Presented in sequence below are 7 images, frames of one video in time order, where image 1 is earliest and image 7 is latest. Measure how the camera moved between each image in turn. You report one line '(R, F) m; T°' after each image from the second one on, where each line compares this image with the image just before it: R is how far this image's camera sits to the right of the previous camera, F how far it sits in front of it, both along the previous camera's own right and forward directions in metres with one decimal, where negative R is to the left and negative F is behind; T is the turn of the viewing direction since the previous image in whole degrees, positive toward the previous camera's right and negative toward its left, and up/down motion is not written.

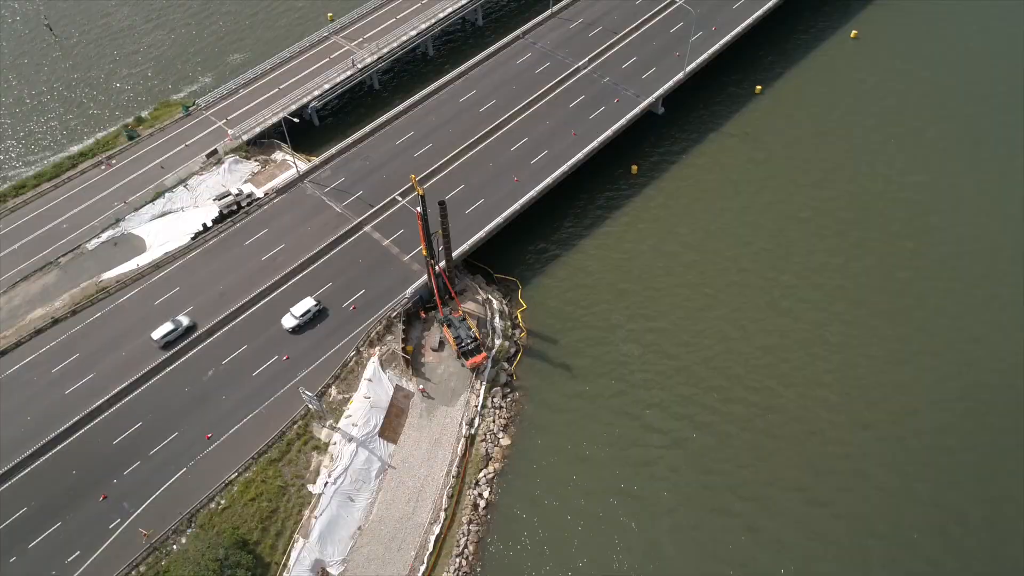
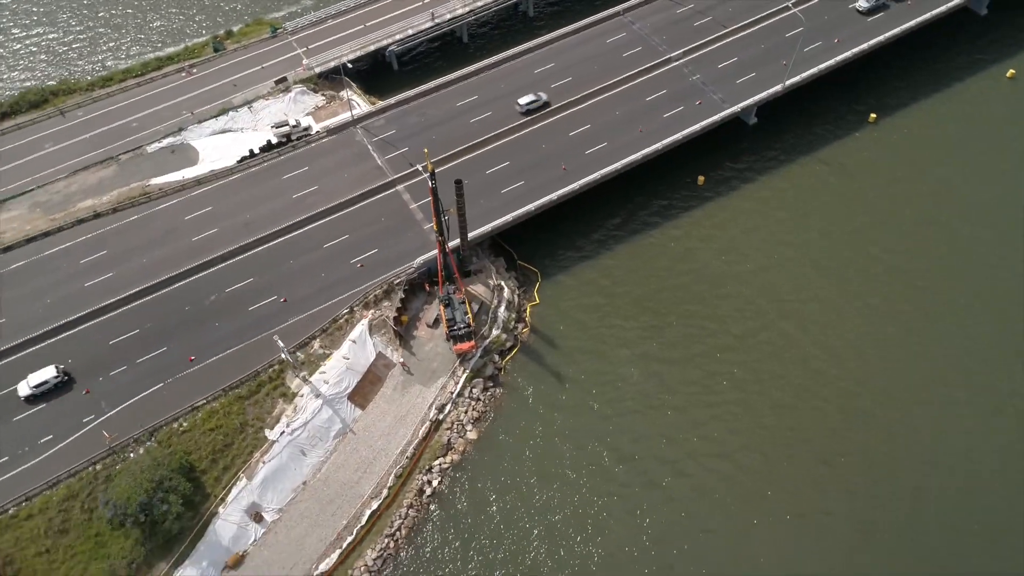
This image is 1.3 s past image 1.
(+9.4, +3.7) m; -9°
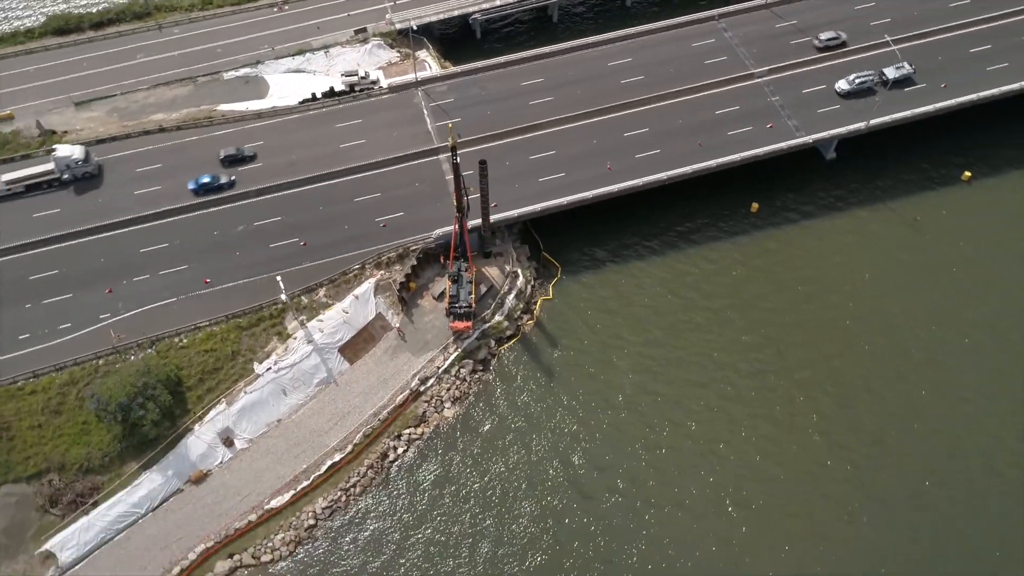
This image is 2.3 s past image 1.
(+7.8, +1.3) m; -8°
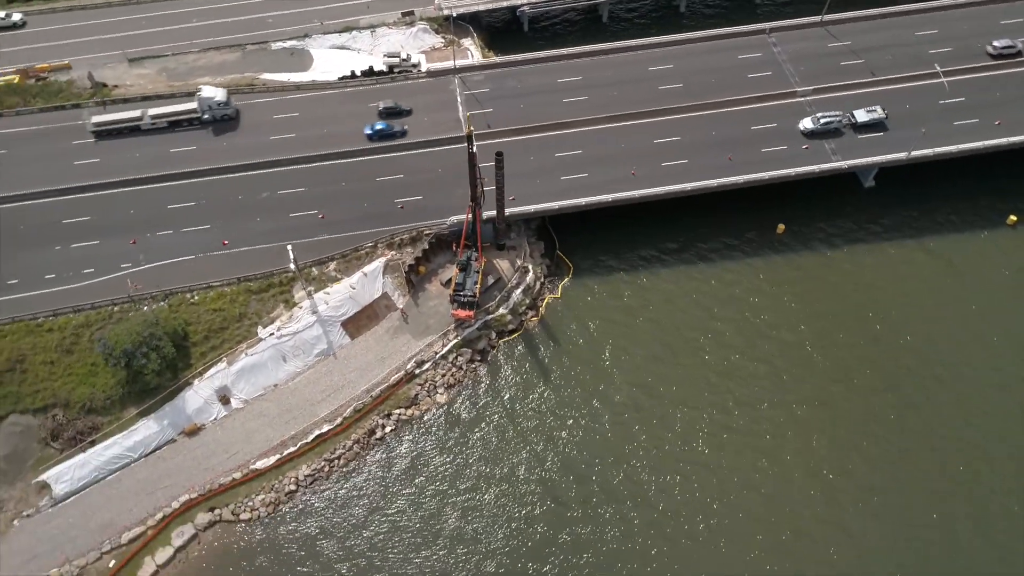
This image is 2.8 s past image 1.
(+4.0, +0.1) m; -4°
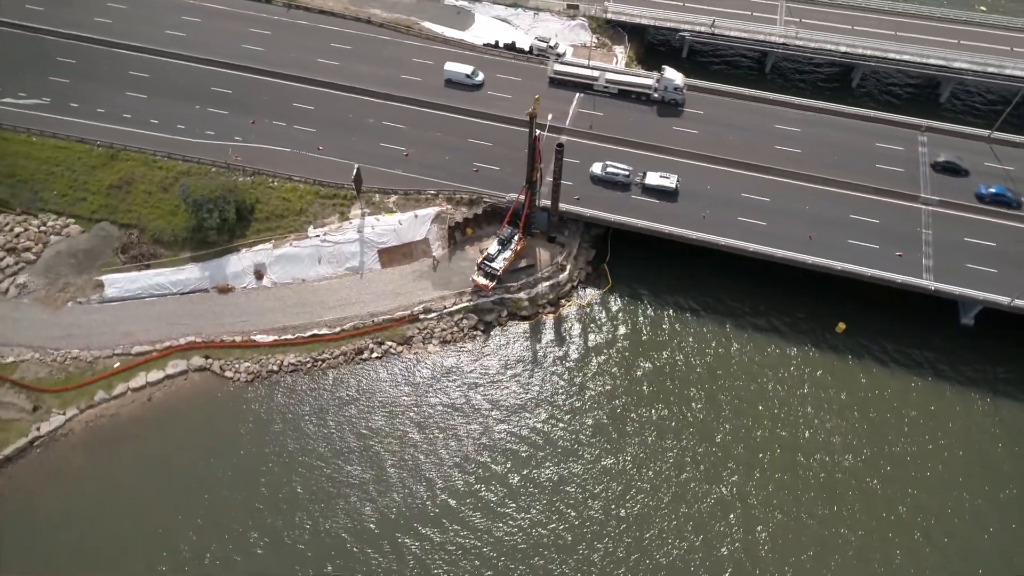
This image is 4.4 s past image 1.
(+13.8, +0.1) m; -14°
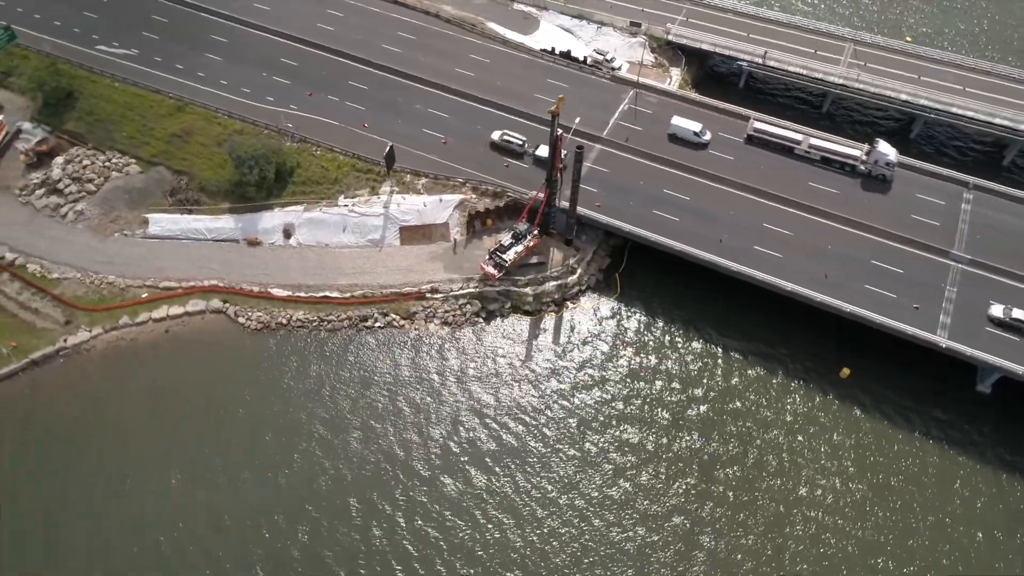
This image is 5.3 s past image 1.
(+6.6, -1.2) m; -6°
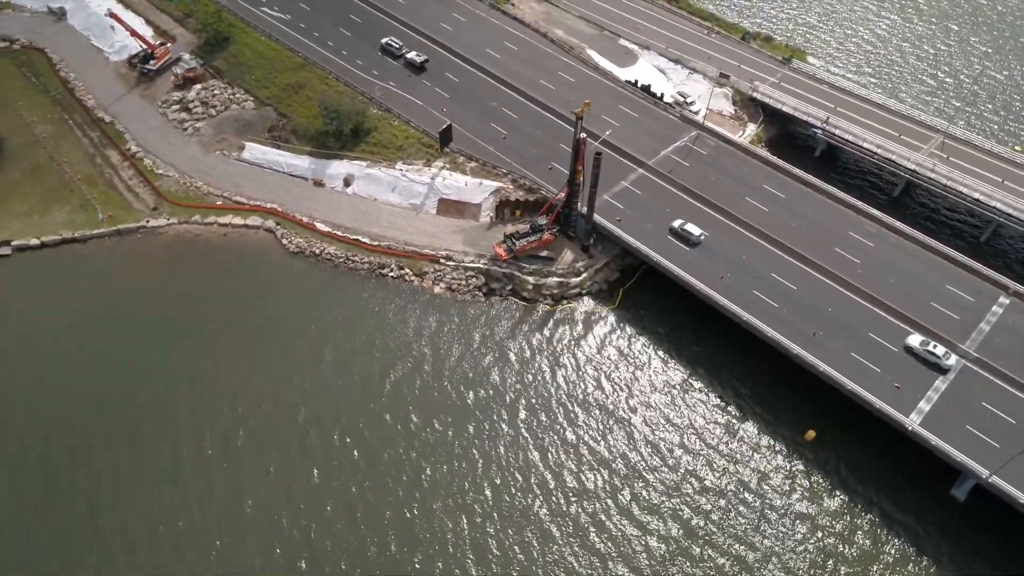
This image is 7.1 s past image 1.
(+15.0, -3.3) m; -12°
